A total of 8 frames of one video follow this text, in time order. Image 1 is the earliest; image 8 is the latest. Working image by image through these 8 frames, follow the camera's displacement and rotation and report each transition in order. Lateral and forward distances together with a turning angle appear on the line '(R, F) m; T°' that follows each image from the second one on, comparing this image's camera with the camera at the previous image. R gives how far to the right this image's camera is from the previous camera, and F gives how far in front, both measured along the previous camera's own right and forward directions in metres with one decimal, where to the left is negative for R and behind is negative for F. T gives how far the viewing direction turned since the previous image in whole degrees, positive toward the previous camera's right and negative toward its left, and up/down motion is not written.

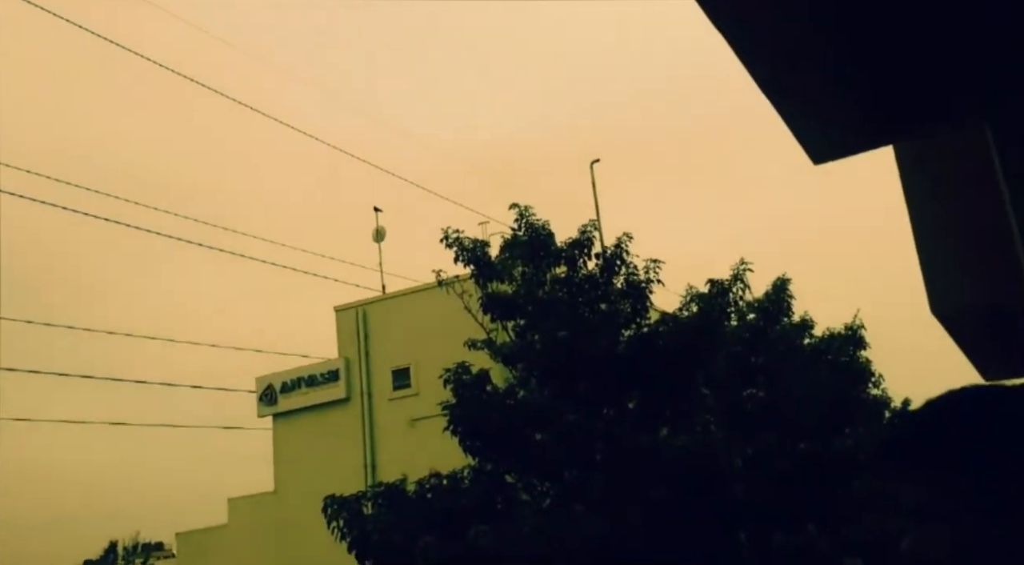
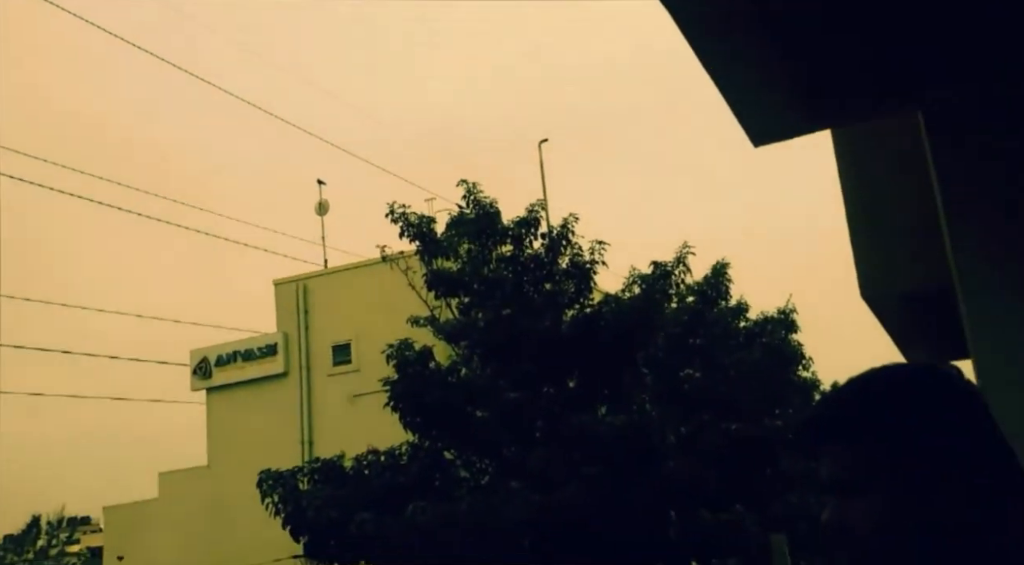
(+0.1, +0.2) m; +3°
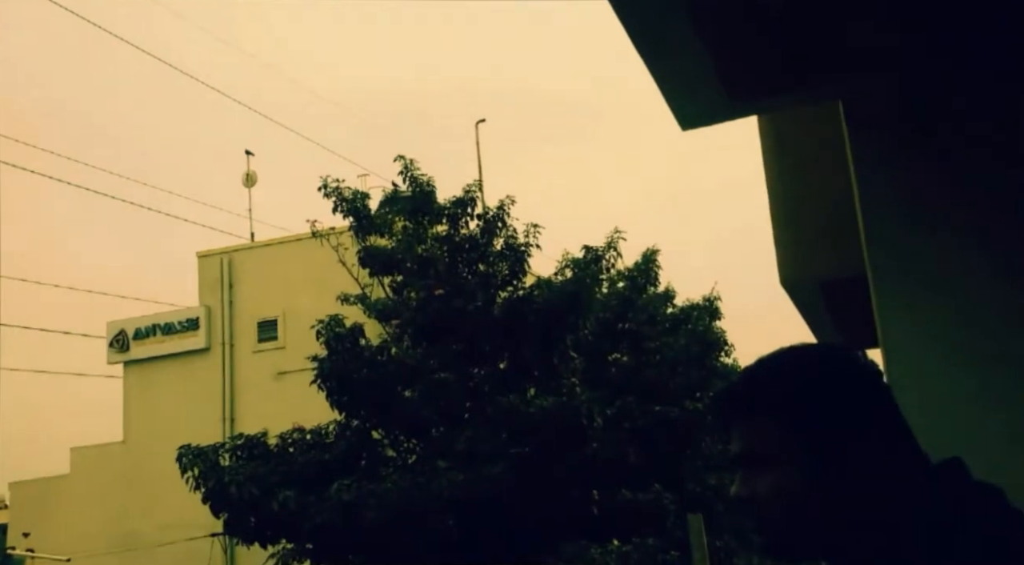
(+0.2, +0.3) m; +3°
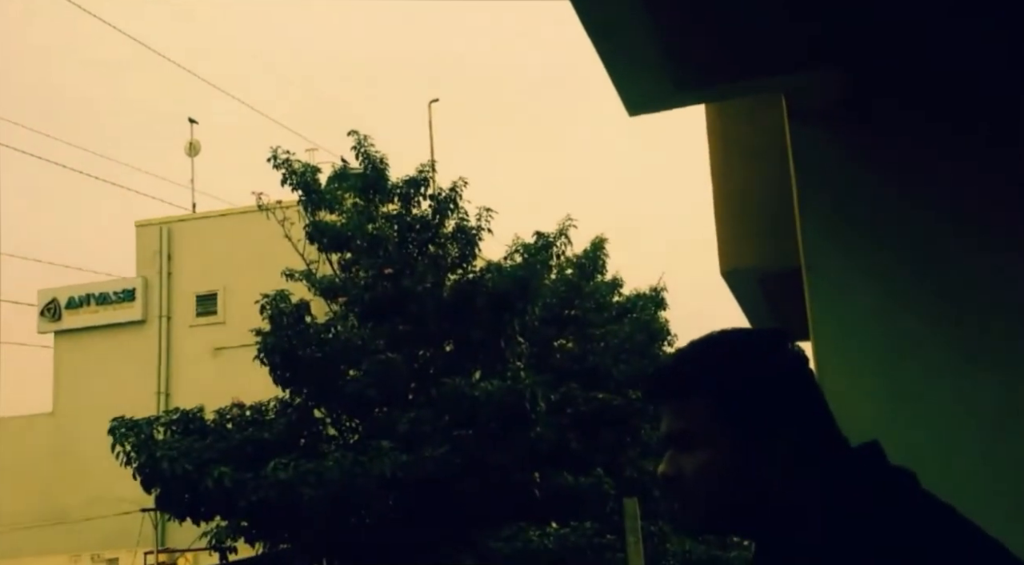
(+0.1, +0.4) m; +2°
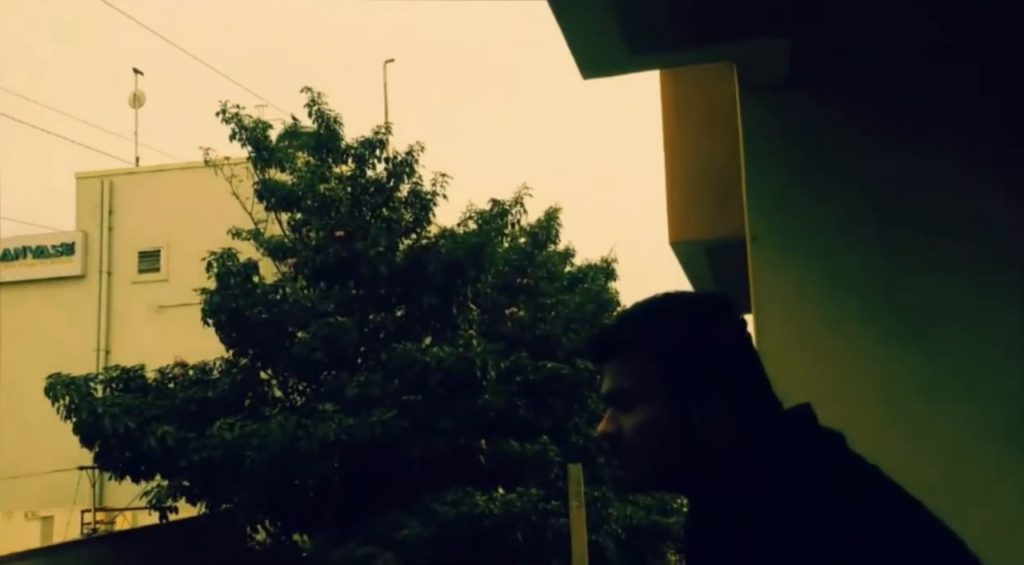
(+0.1, +0.5) m; +2°
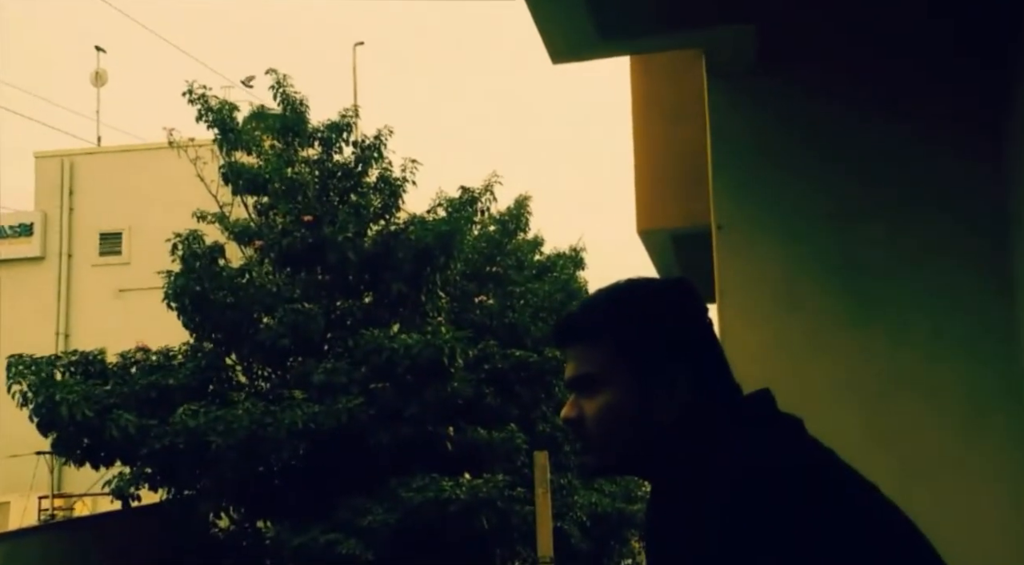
(0.0, +0.5) m; +2°
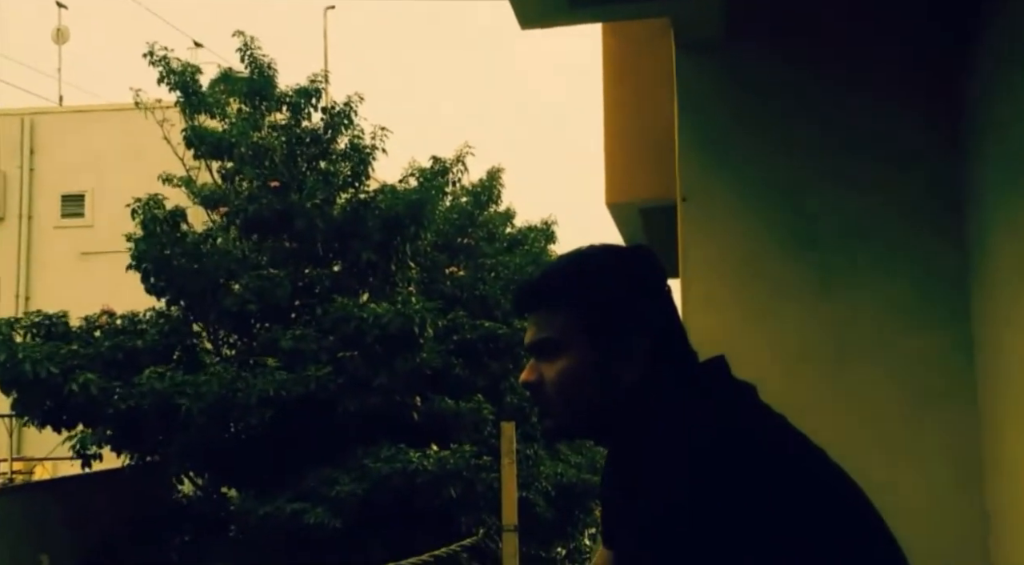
(+0.1, +0.3) m; +1°
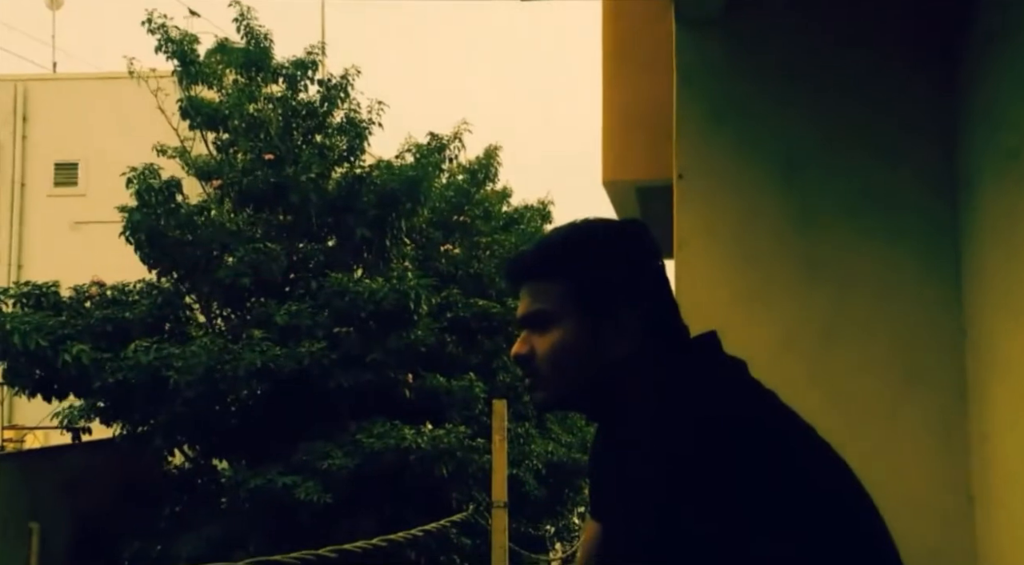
(0.0, +0.1) m; 0°
